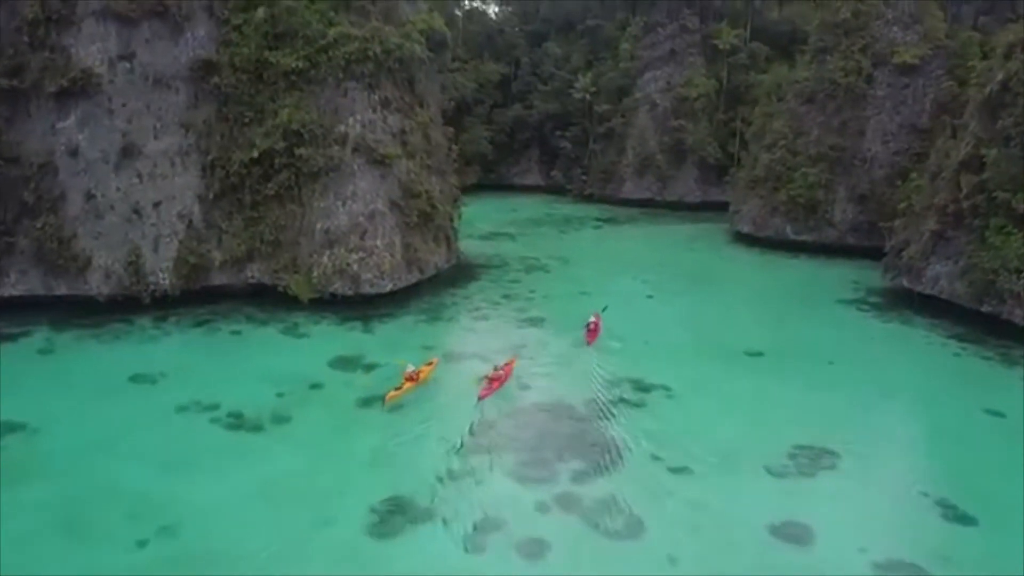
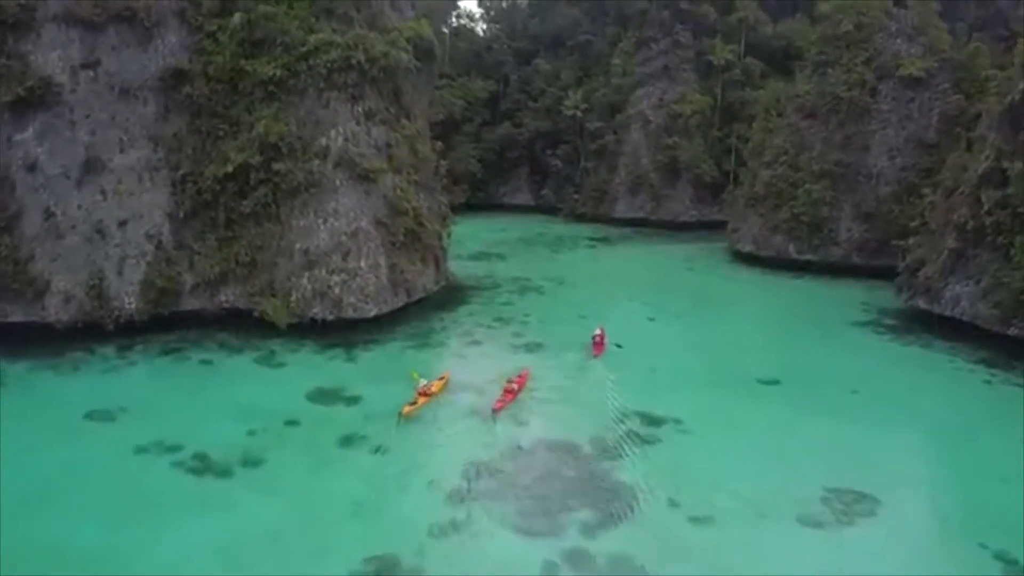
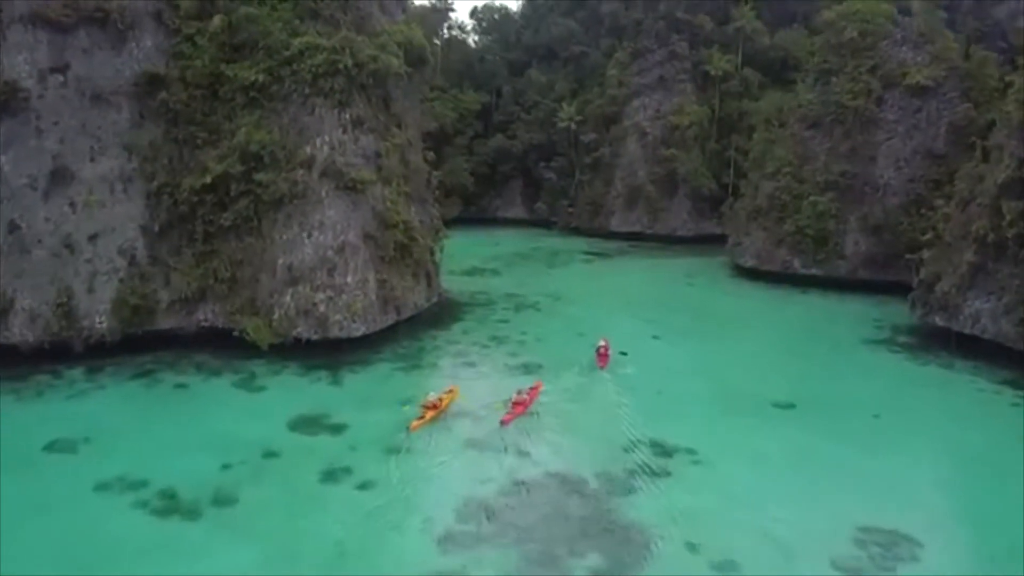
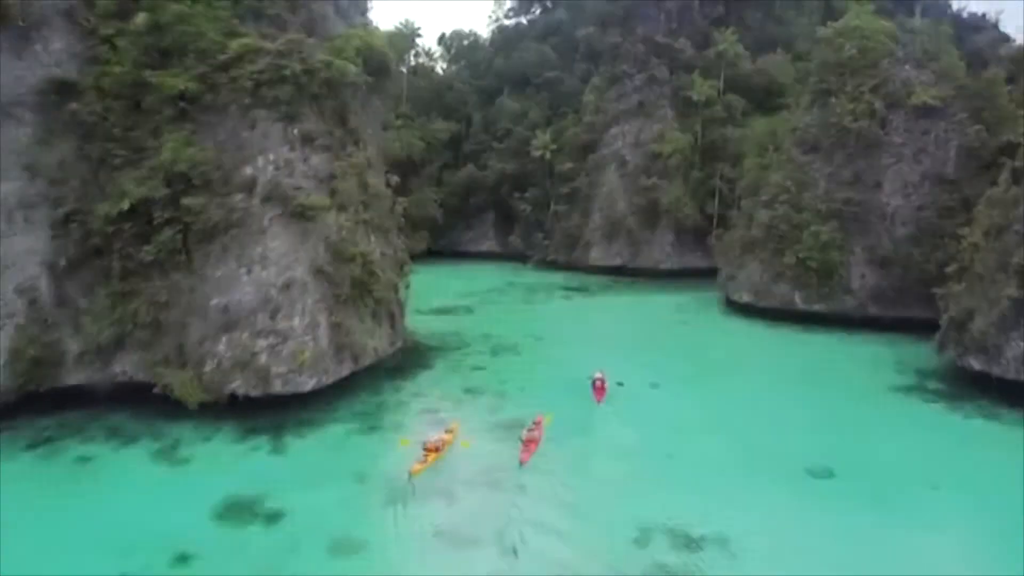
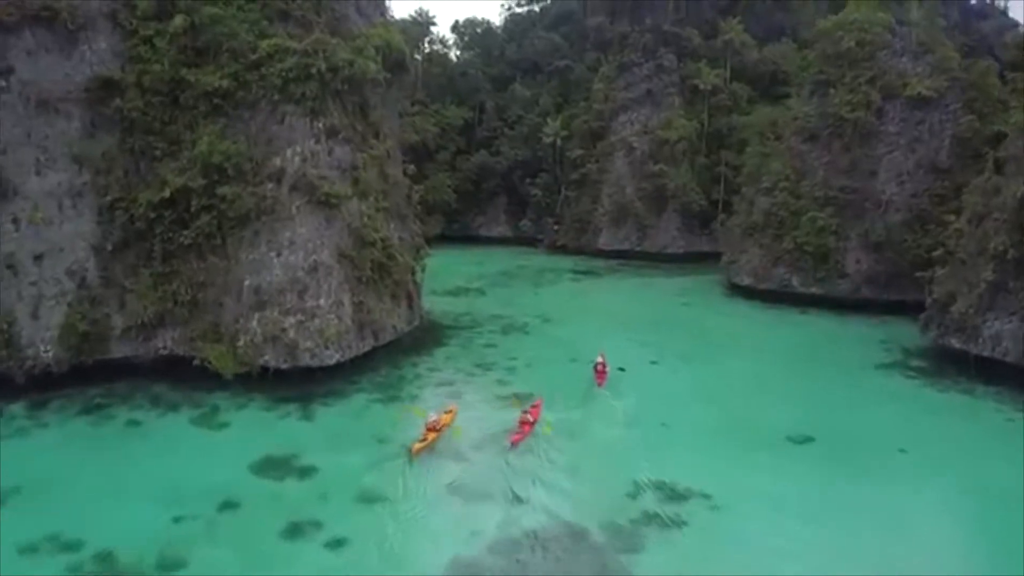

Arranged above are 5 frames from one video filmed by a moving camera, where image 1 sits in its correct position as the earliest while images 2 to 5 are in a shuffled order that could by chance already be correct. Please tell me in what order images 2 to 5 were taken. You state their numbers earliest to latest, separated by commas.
2, 3, 5, 4
